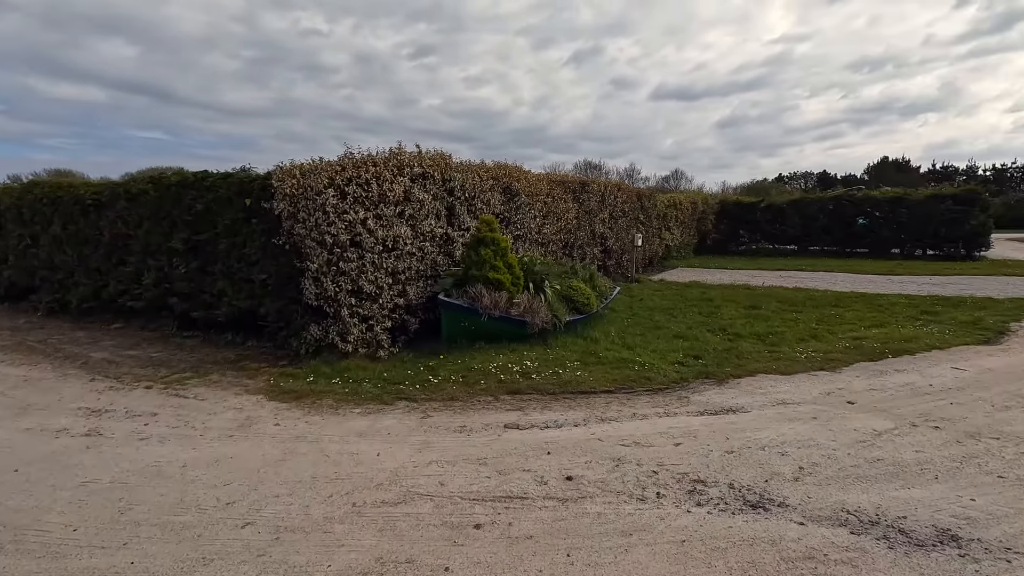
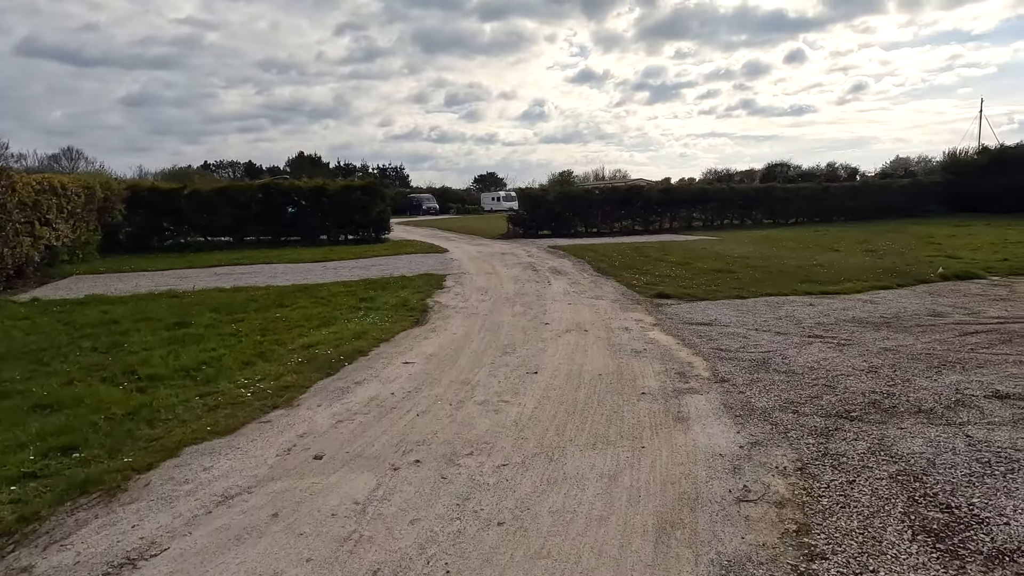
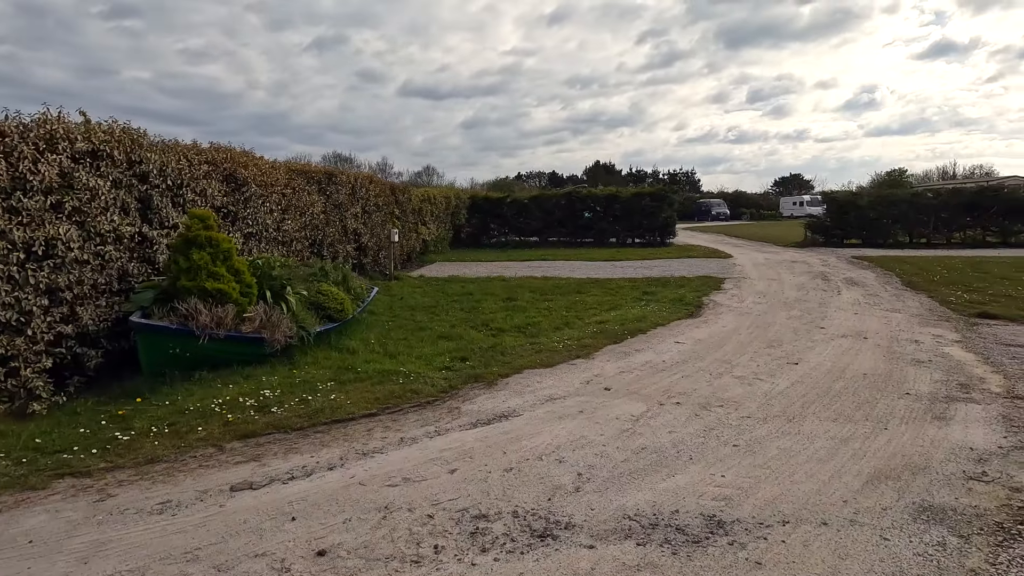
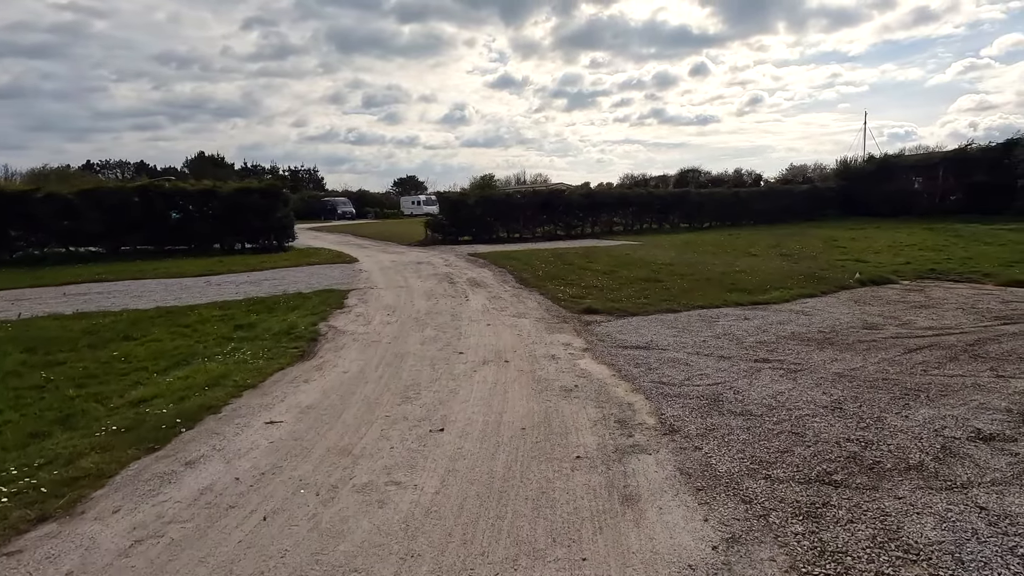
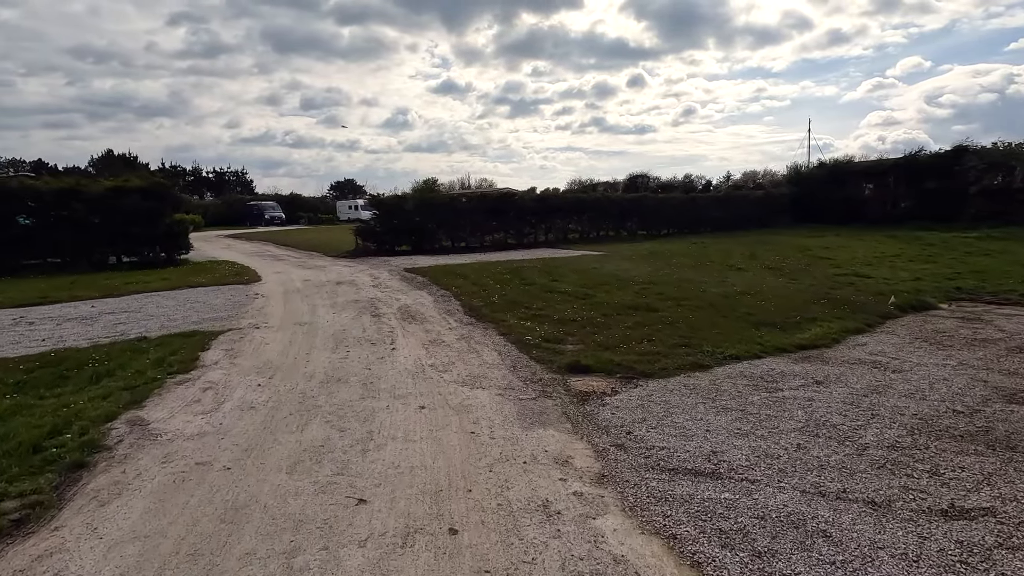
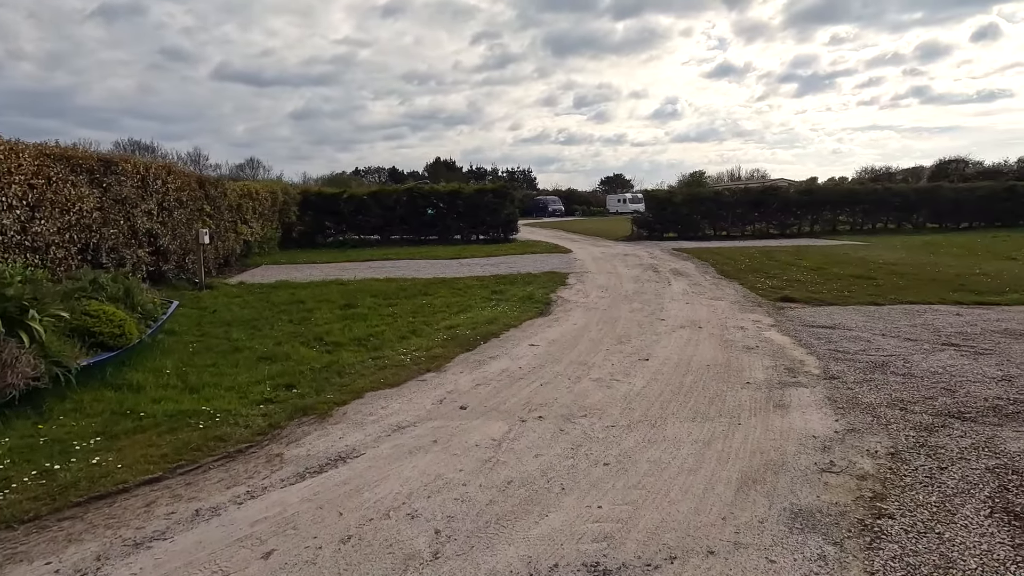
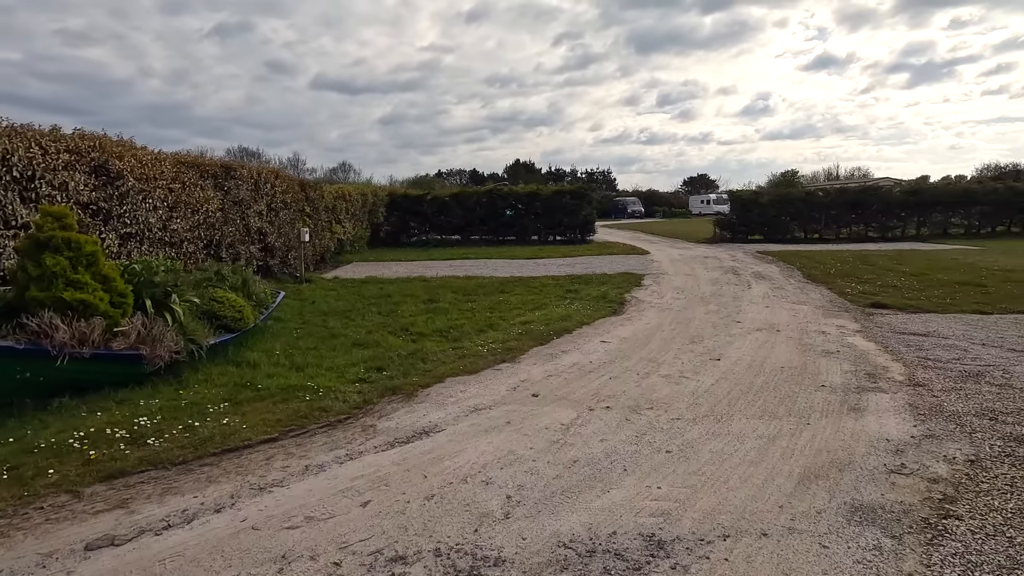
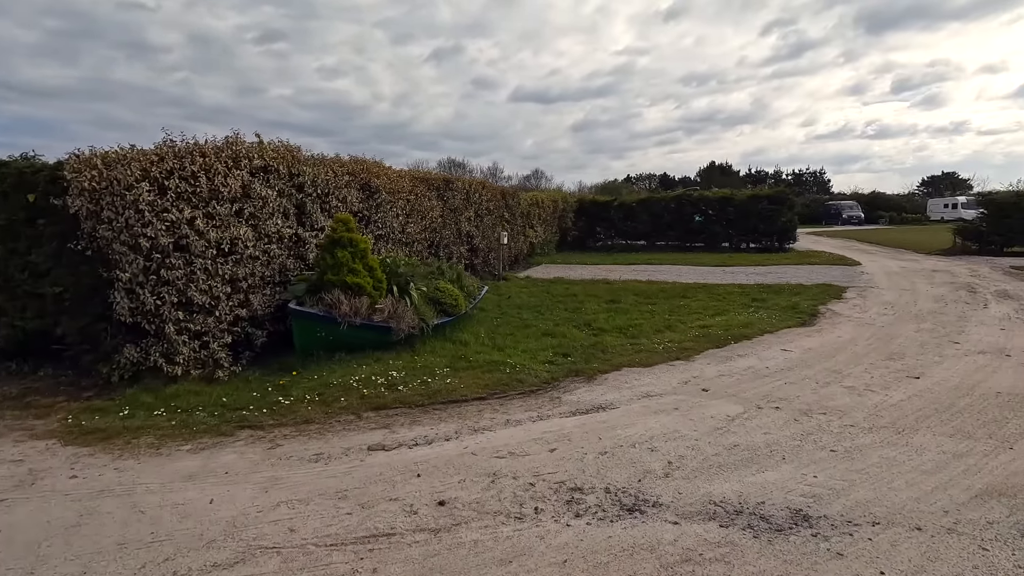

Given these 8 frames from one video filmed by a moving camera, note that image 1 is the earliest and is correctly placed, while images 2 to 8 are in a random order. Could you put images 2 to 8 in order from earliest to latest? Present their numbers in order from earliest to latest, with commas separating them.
8, 3, 7, 6, 2, 4, 5
